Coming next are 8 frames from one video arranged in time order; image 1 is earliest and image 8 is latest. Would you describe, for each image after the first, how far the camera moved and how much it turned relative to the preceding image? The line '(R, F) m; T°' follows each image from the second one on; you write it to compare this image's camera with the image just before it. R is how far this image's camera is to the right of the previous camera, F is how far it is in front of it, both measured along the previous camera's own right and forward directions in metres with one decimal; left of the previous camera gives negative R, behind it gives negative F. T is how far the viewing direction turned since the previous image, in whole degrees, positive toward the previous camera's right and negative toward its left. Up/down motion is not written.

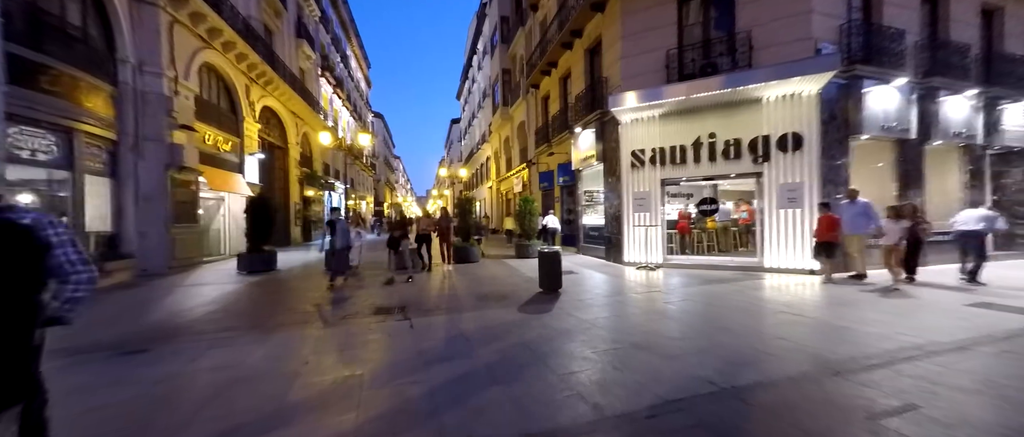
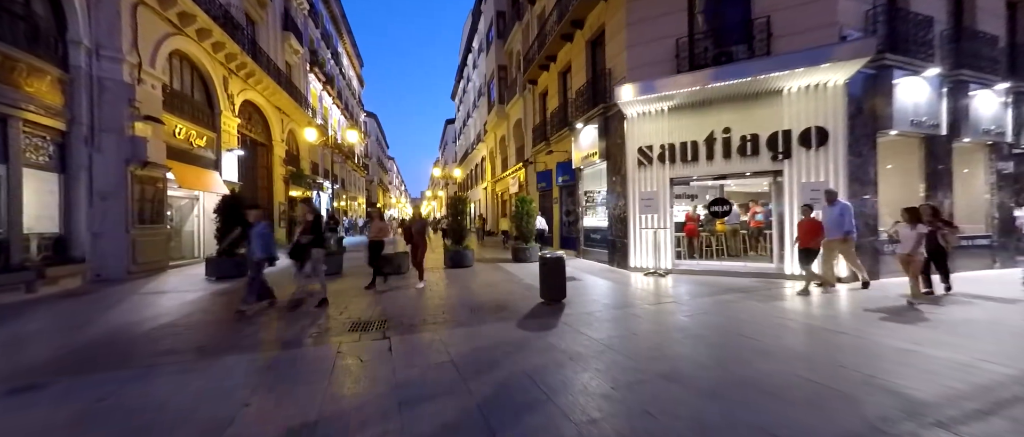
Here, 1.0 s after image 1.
(-0.1, +0.8) m; +1°
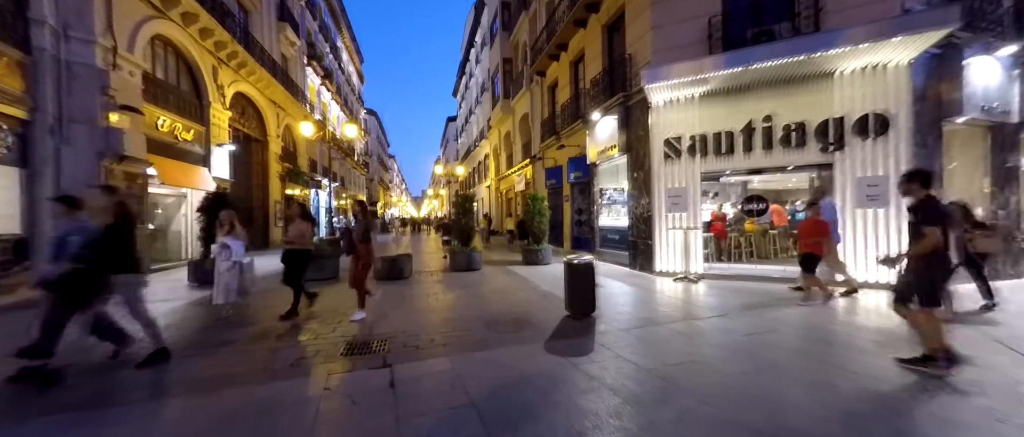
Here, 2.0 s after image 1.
(-0.3, +0.9) m; 0°
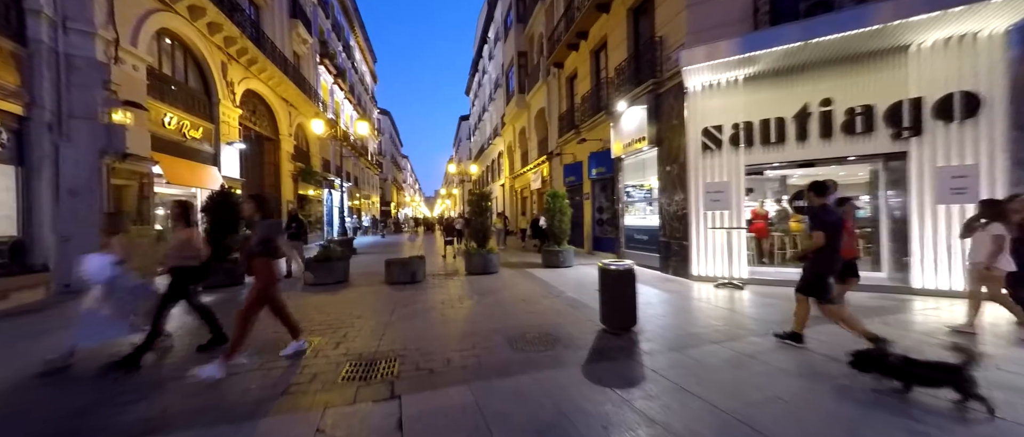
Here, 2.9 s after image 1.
(-0.2, +0.7) m; -2°
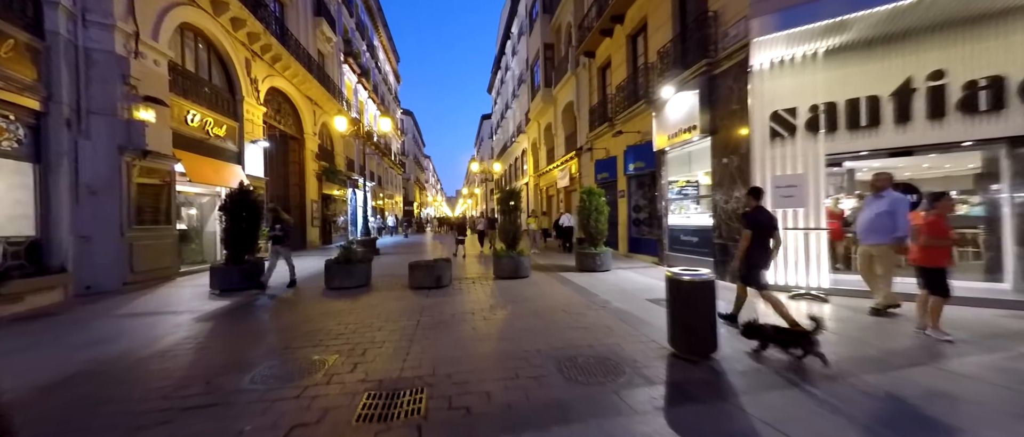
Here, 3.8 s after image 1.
(-0.3, +0.8) m; -3°
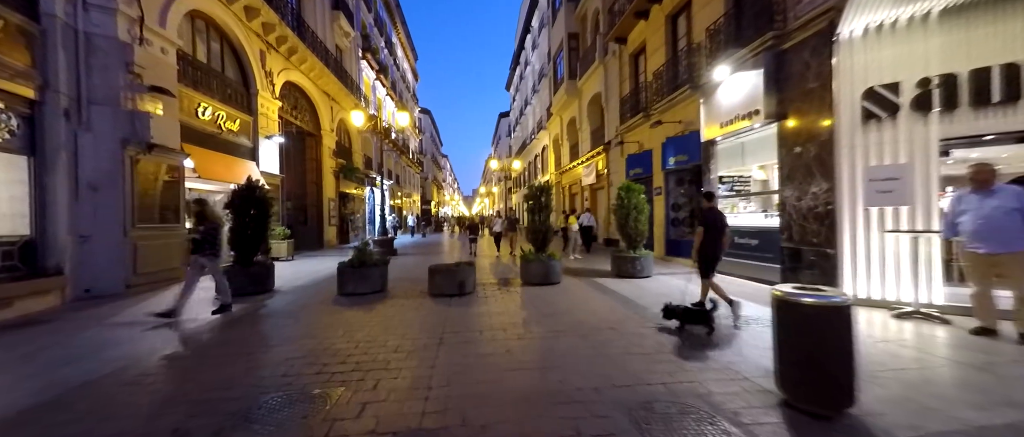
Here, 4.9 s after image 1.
(-0.3, +0.9) m; -3°
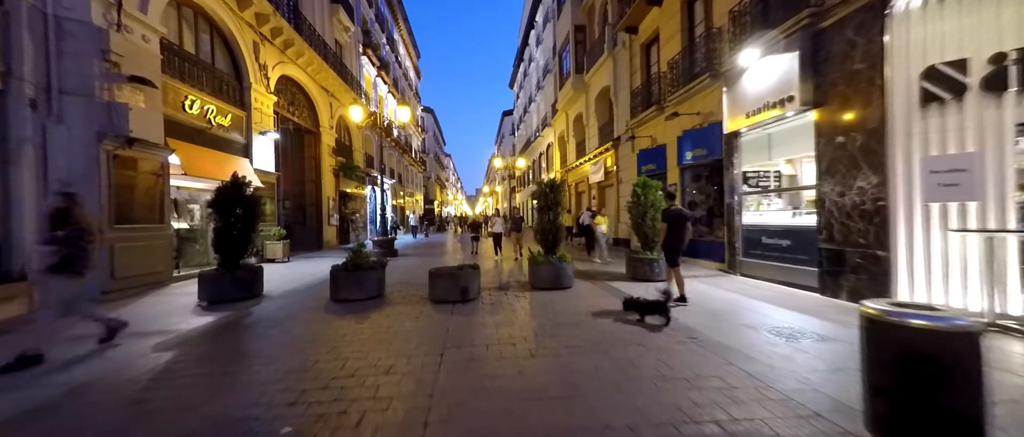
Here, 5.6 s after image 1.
(-0.1, +0.6) m; -1°
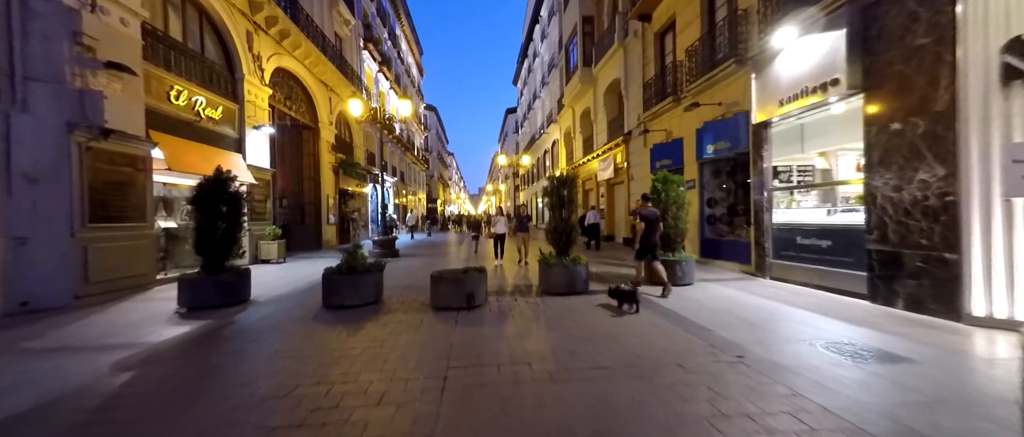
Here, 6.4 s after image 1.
(-0.1, +0.6) m; 0°
